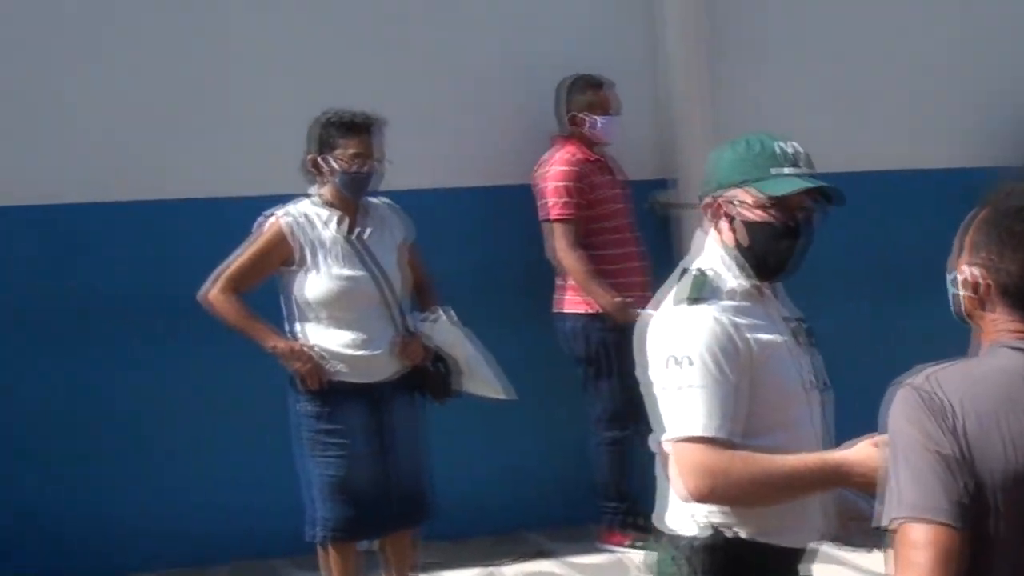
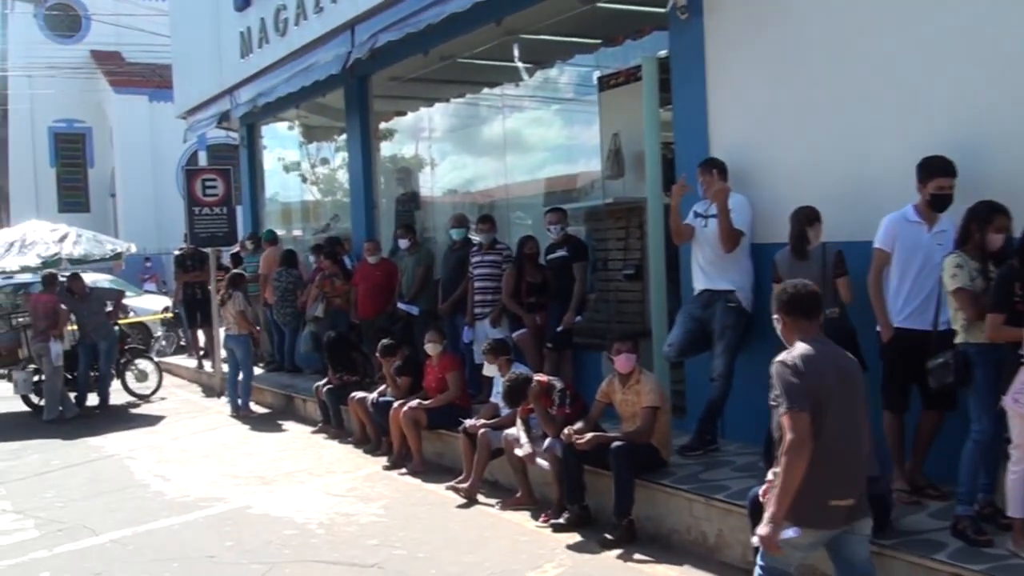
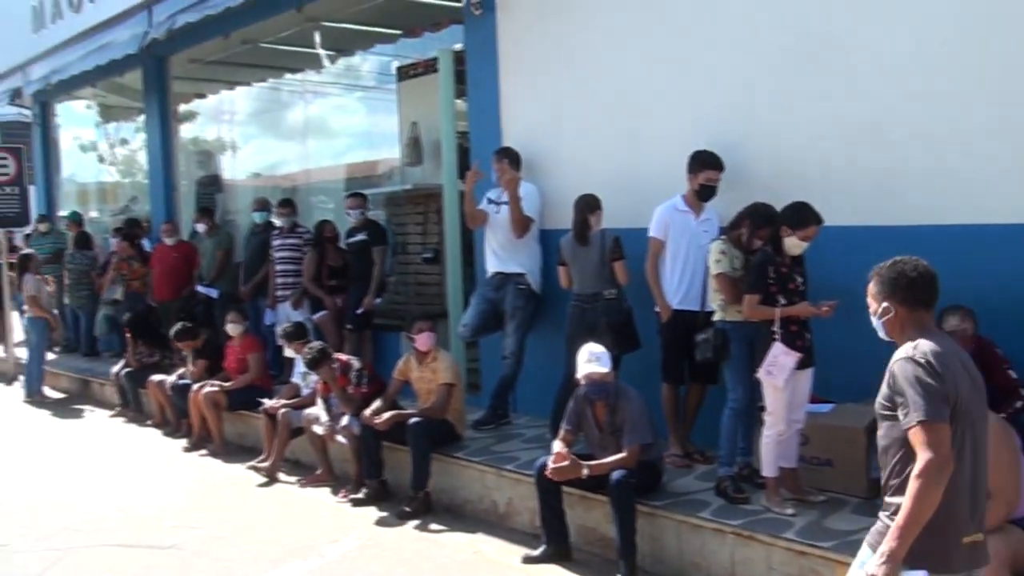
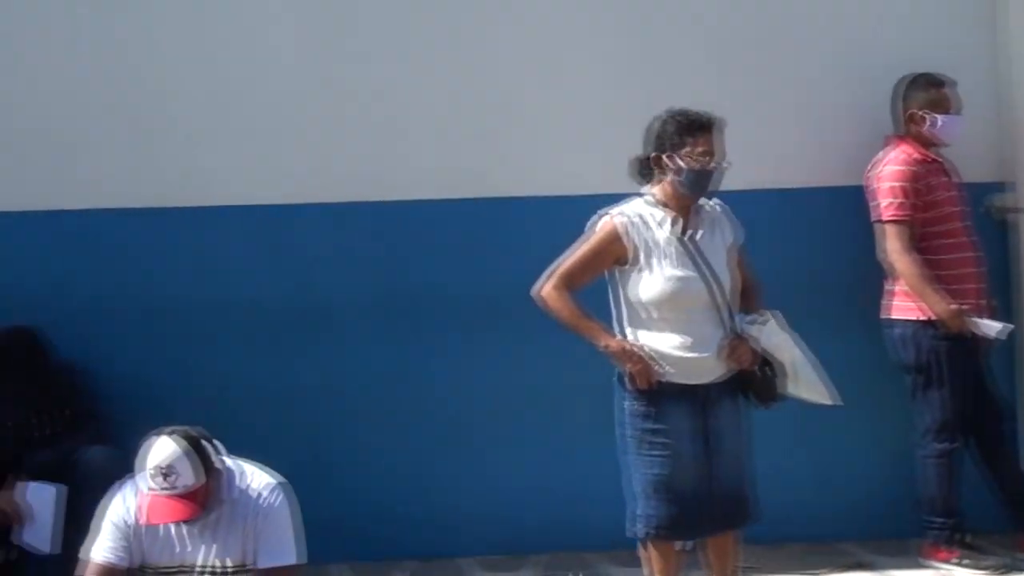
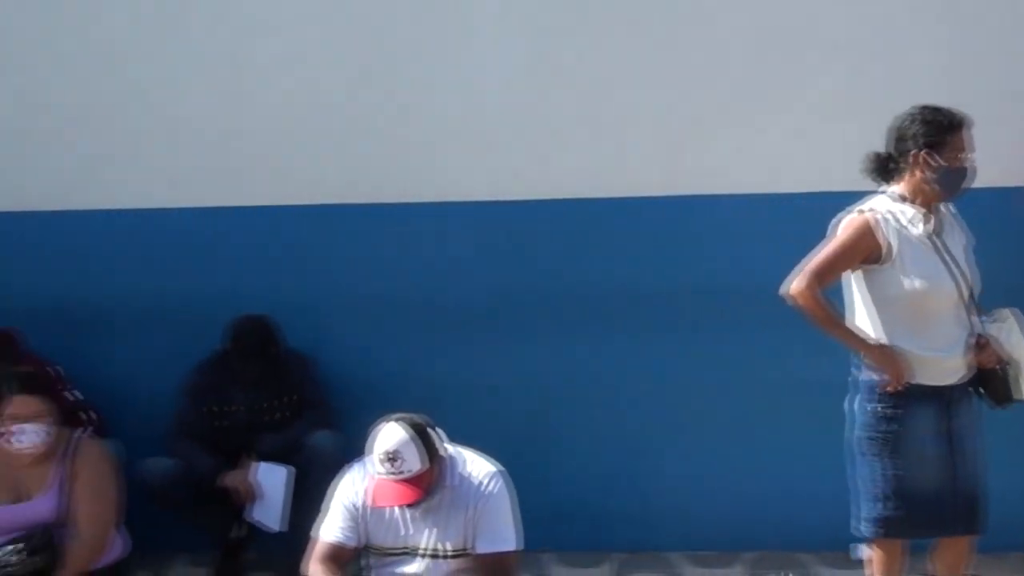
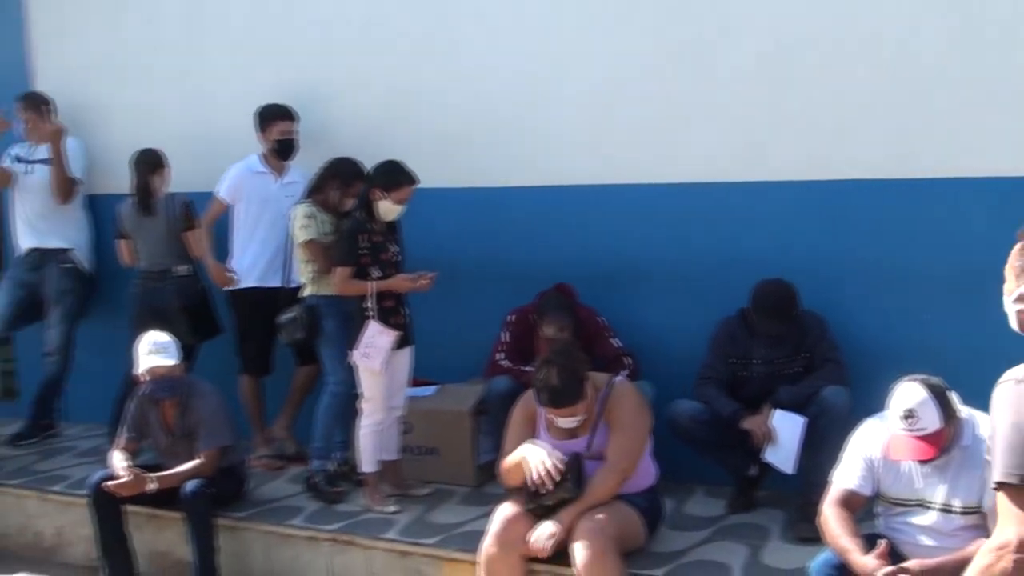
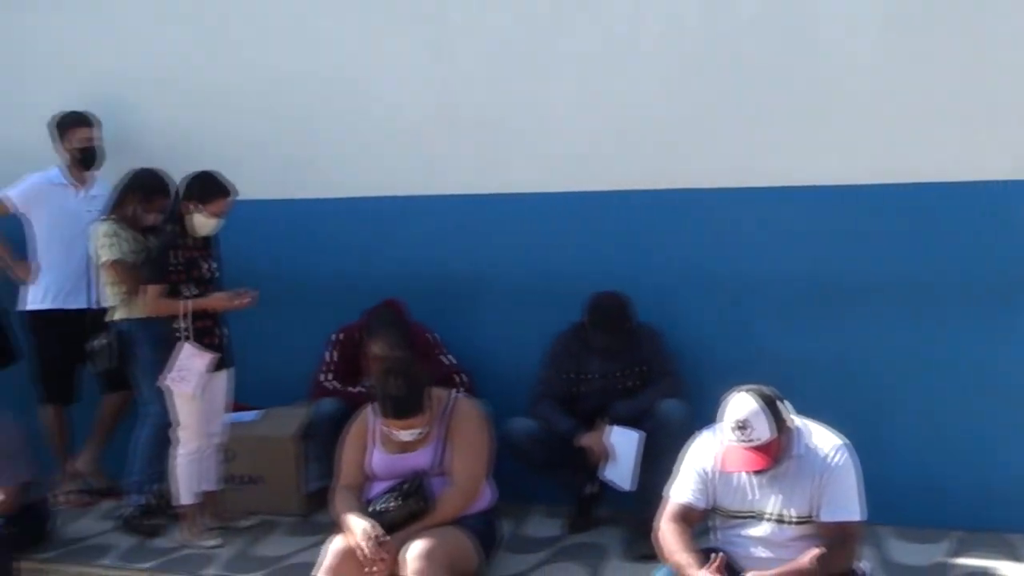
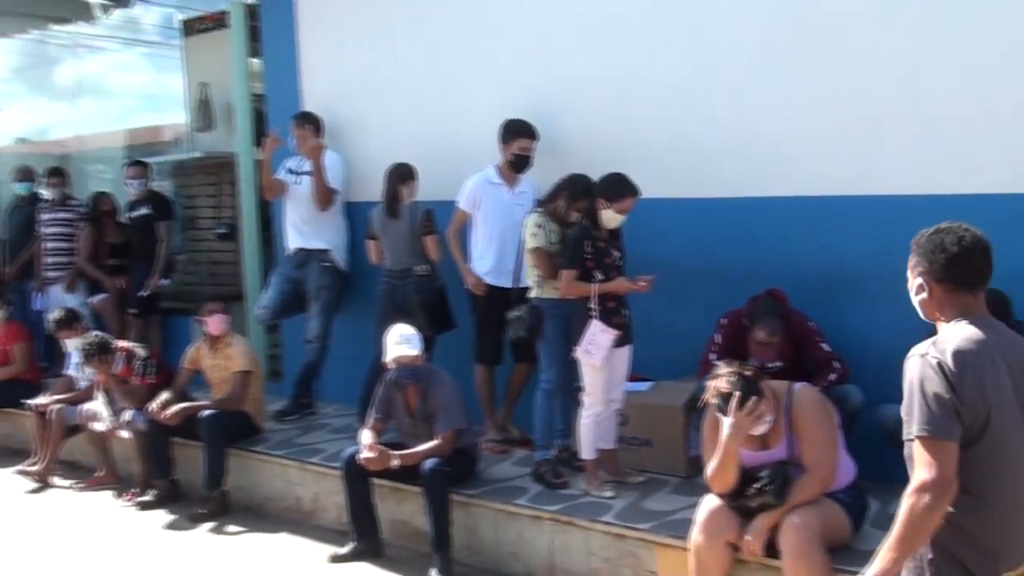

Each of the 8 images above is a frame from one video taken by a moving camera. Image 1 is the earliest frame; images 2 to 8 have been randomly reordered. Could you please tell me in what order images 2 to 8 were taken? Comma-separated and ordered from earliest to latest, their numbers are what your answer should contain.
4, 5, 7, 6, 8, 3, 2
